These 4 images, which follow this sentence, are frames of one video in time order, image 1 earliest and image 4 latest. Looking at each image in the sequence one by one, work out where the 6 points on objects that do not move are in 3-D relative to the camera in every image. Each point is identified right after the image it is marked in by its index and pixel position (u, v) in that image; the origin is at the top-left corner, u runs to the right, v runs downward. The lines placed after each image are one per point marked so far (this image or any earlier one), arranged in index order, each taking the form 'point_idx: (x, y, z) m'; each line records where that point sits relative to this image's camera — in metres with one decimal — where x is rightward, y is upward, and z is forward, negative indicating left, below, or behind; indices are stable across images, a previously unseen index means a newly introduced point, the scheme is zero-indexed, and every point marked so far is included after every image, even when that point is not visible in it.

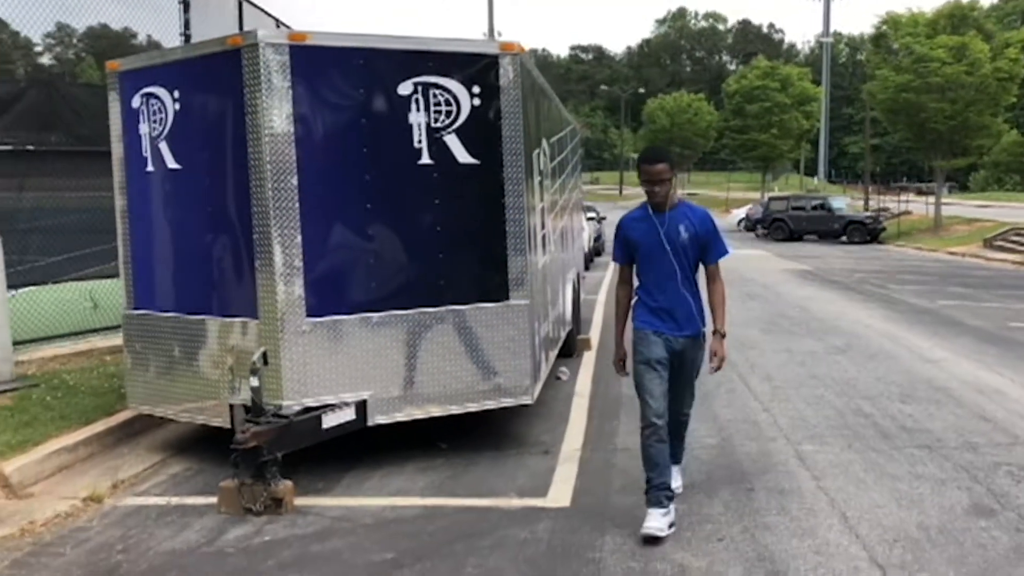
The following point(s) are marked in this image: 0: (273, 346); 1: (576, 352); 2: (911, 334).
0: (-1.5, -0.4, +5.9) m
1: (+0.7, -0.8, +10.6) m
2: (+5.2, -0.6, +12.0) m
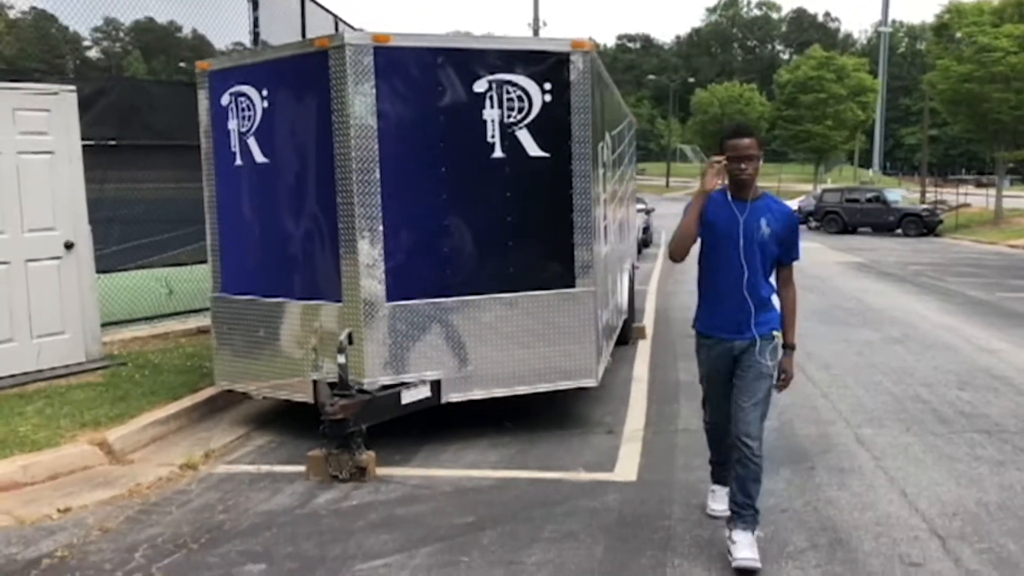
0: (-1.1, -0.3, +6.2) m
1: (+1.4, -0.6, +10.9) m
2: (+6.0, -0.5, +12.0) m
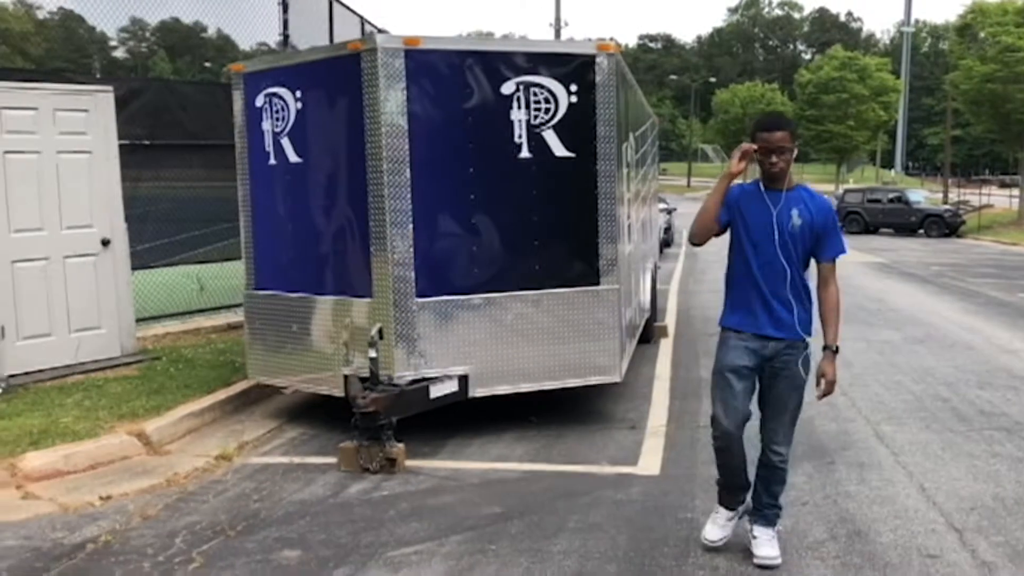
0: (-0.9, -0.2, +6.4) m
1: (+1.7, -0.6, +11.0) m
2: (+6.3, -0.5, +12.0) m
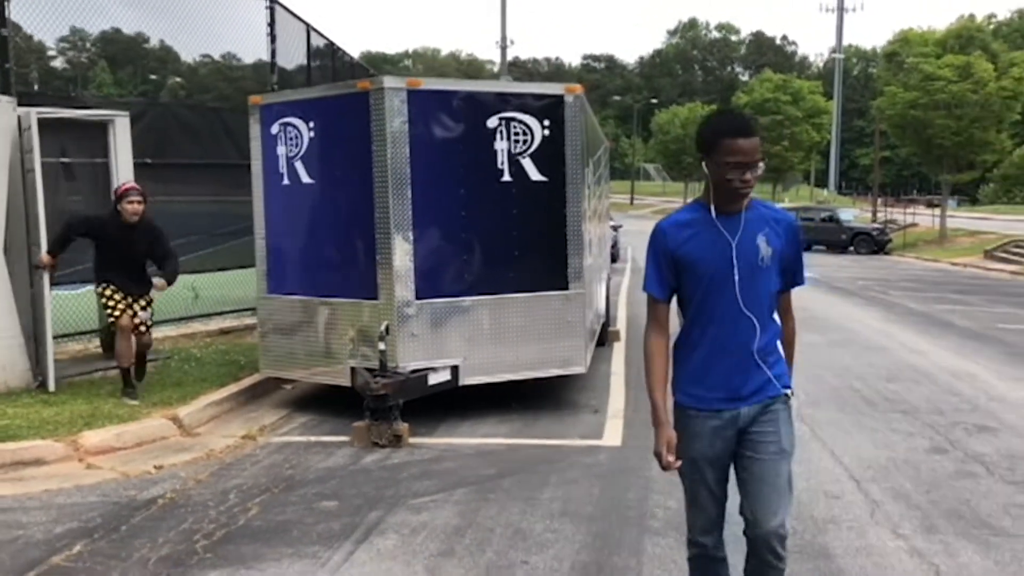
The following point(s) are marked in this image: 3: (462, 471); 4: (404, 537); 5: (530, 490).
0: (-1.0, -0.3, +7.5) m
1: (+1.3, -0.7, +12.2) m
2: (+5.8, -0.6, +13.6) m
3: (-0.3, -1.3, +6.3) m
4: (-0.6, -1.4, +5.1) m
5: (+0.1, -1.3, +5.9) m
